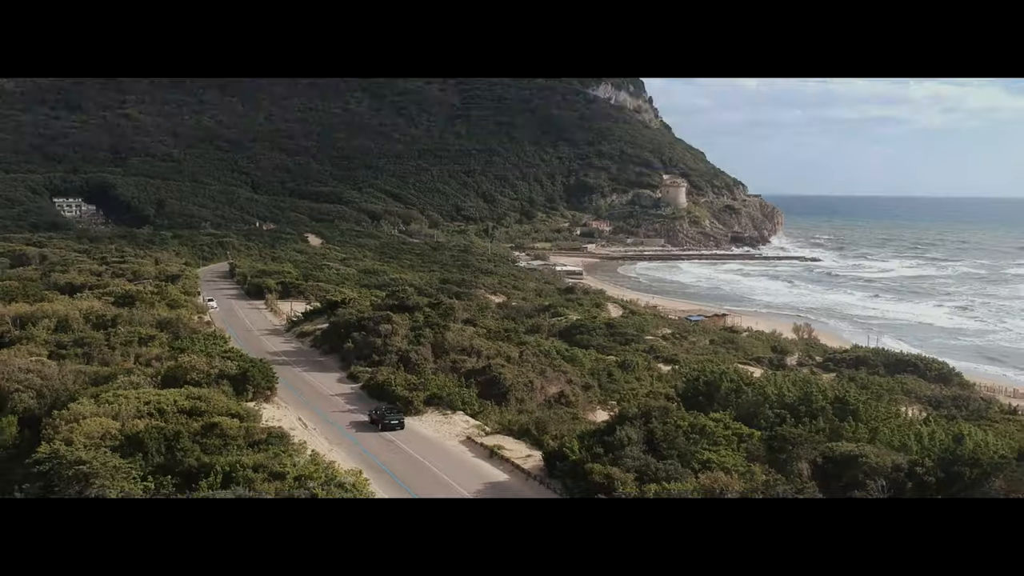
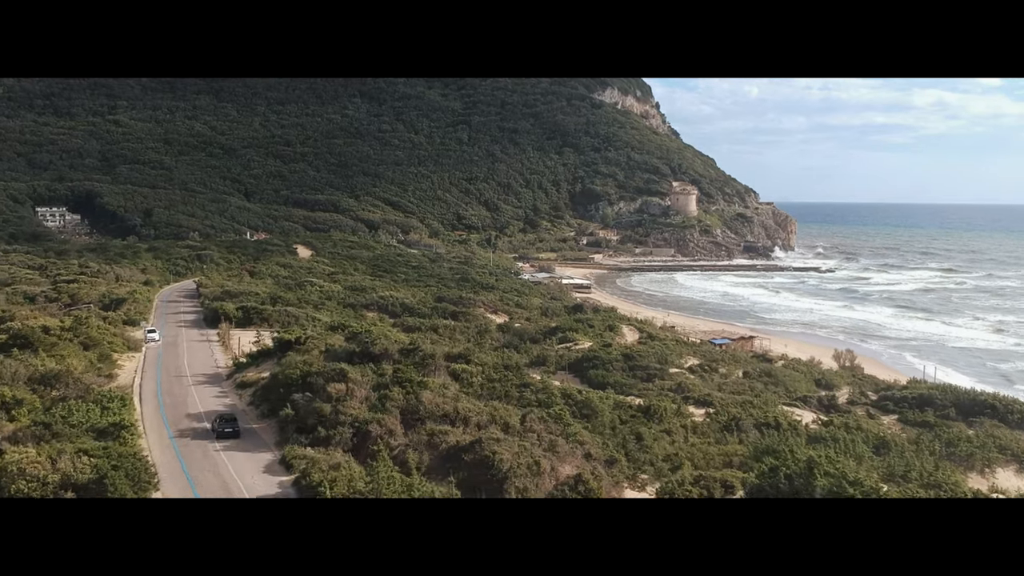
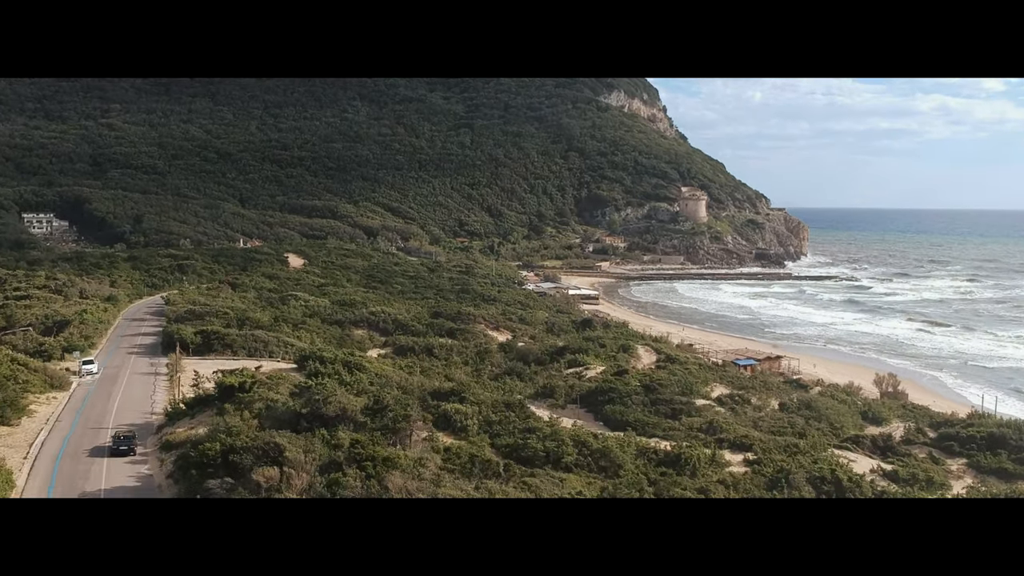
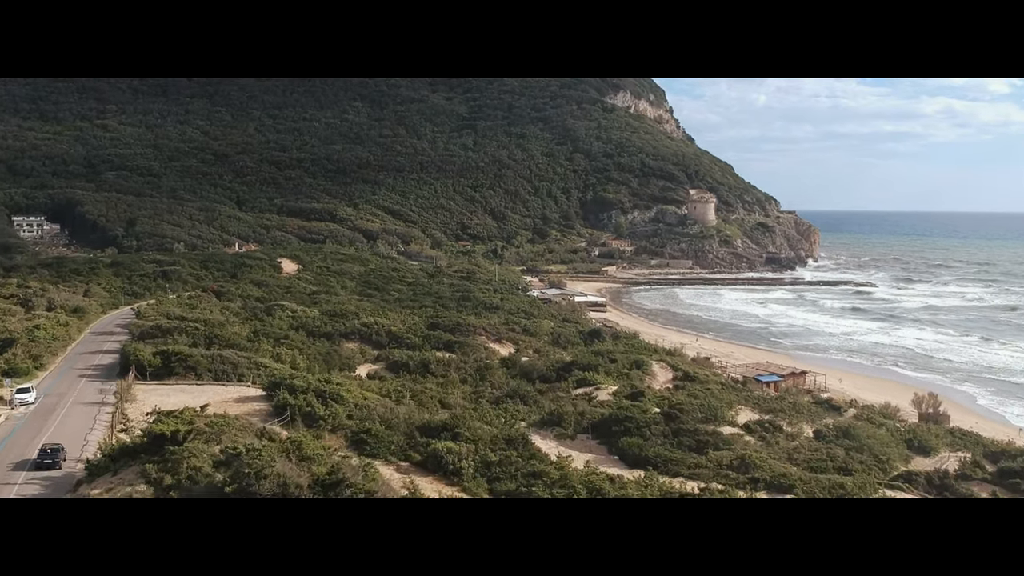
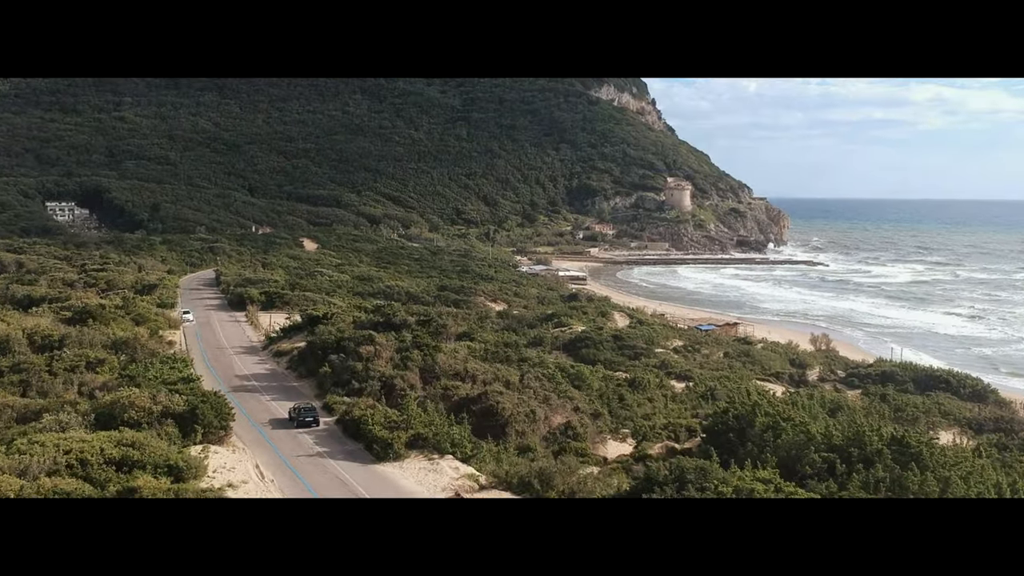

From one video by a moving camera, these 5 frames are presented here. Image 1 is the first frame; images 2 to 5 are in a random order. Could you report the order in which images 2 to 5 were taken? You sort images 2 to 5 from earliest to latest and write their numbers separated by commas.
5, 2, 3, 4
